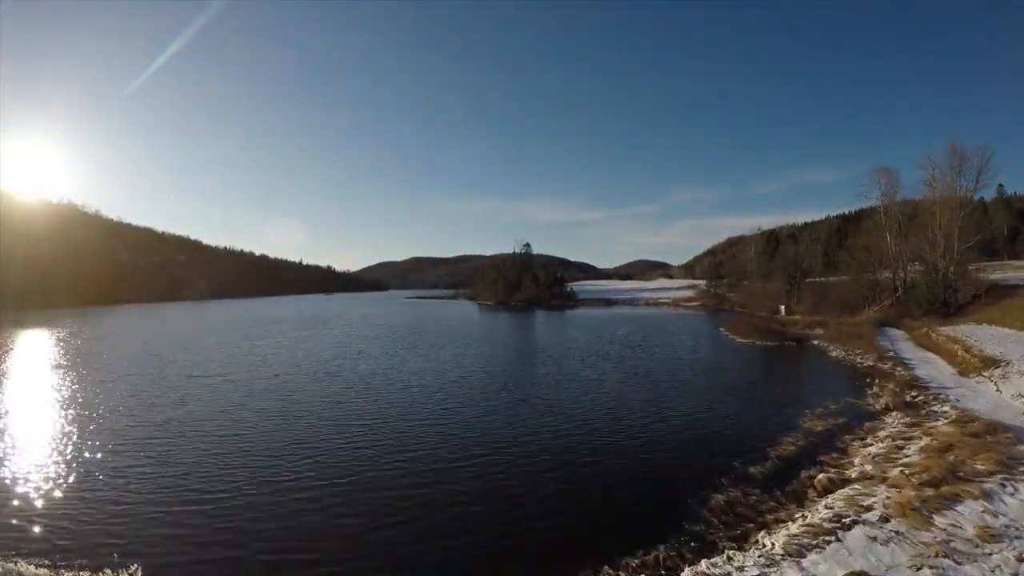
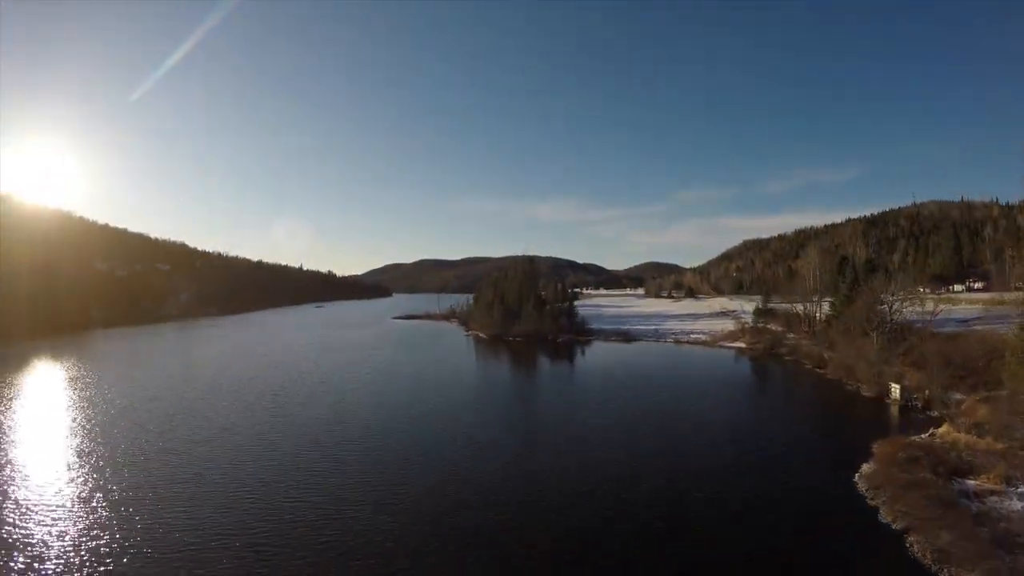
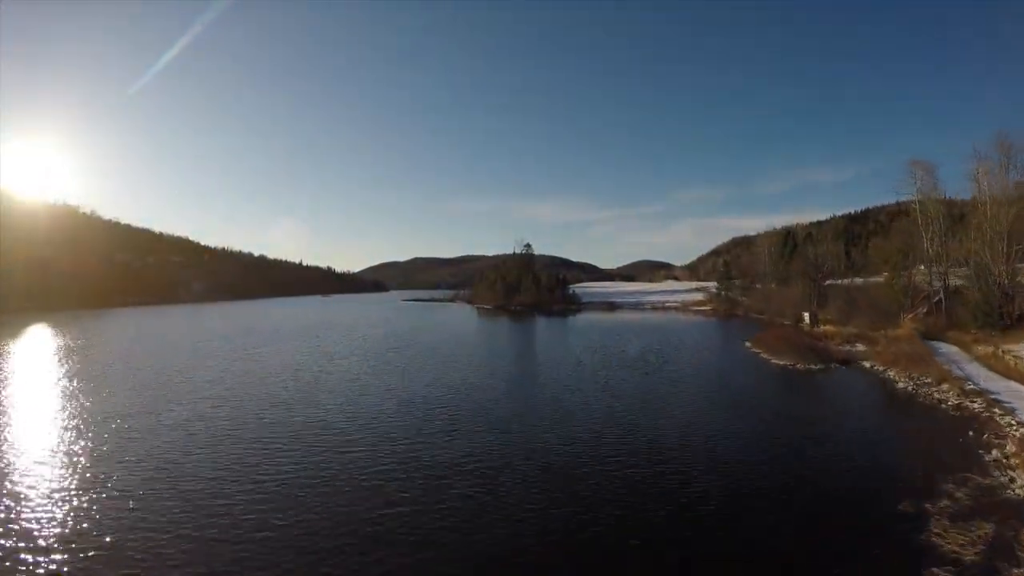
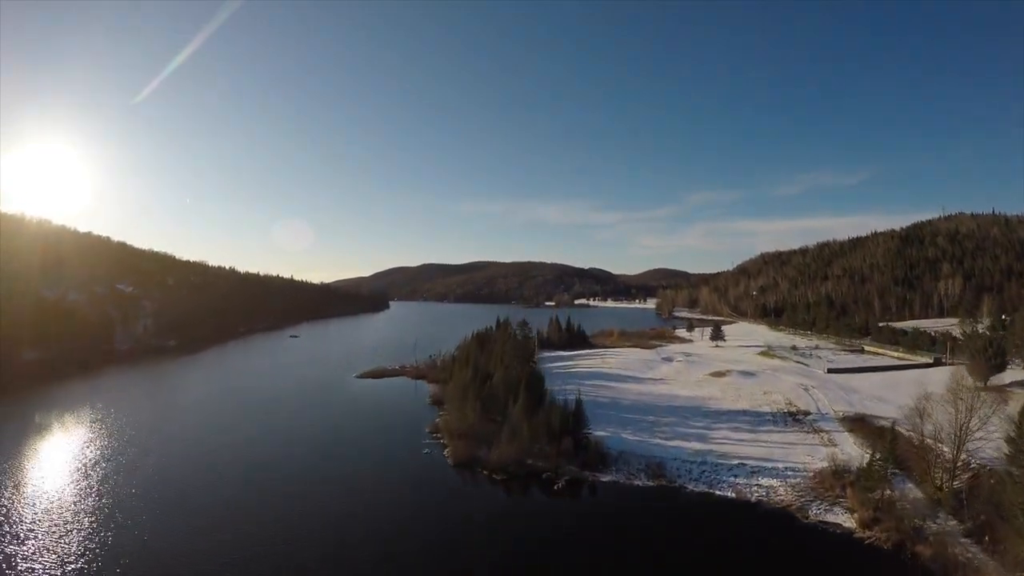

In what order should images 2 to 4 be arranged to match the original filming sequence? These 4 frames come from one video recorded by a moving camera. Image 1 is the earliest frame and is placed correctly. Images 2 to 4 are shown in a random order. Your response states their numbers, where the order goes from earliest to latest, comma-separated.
3, 2, 4
